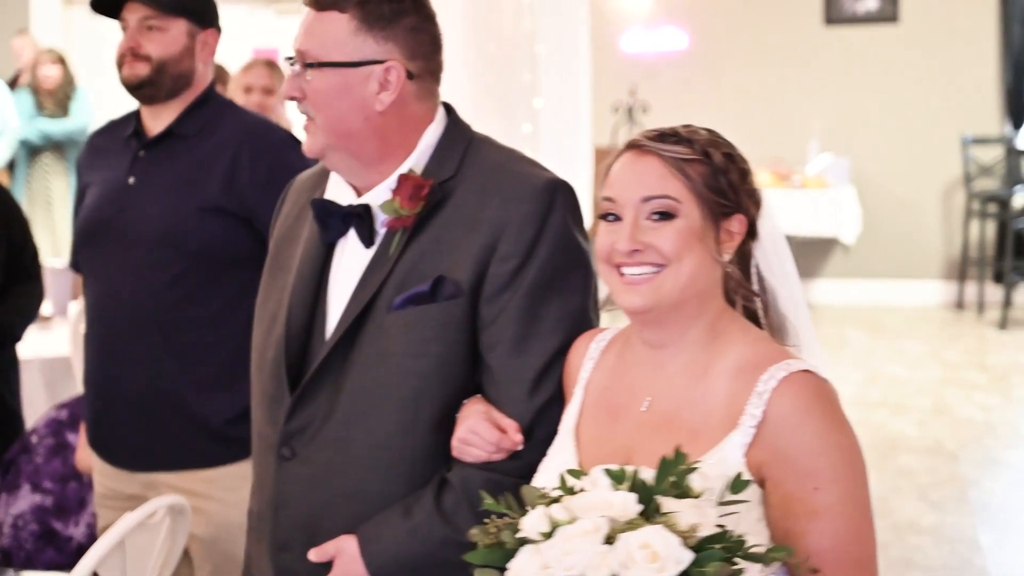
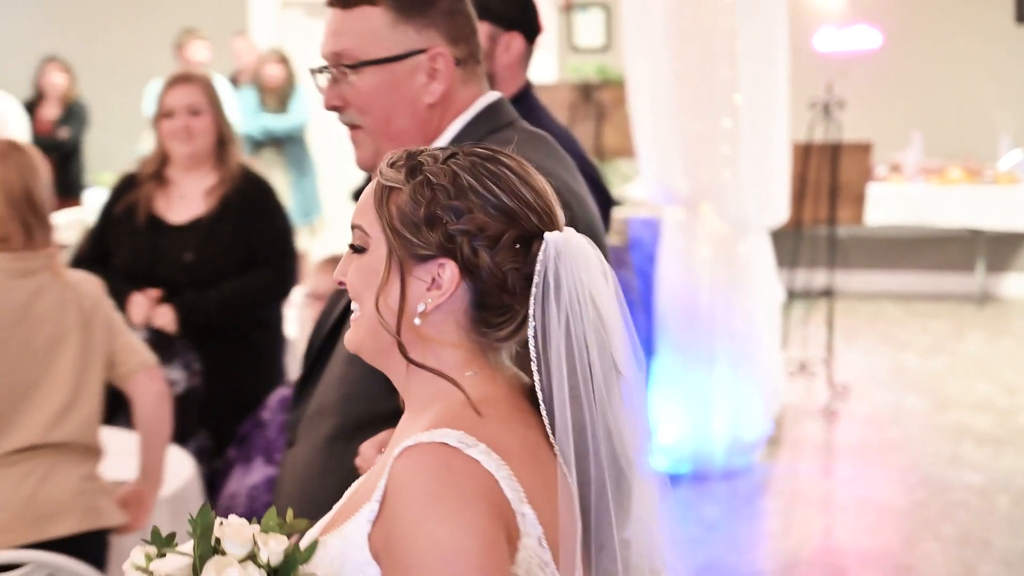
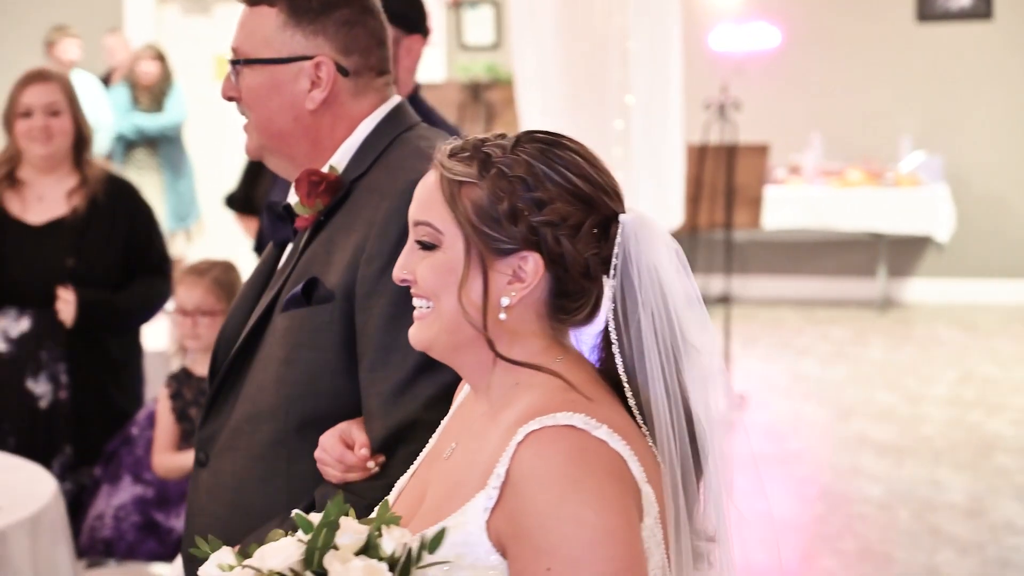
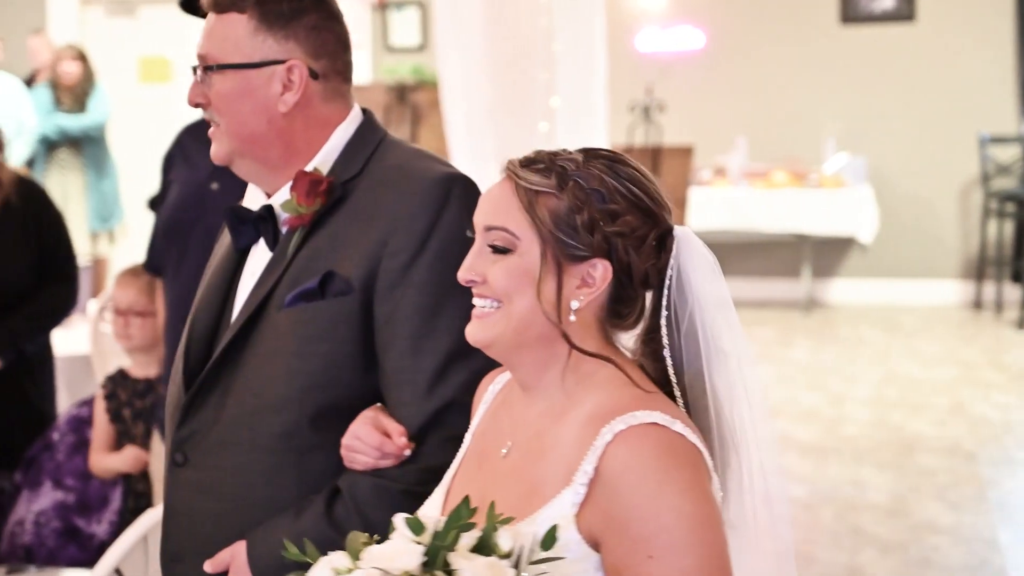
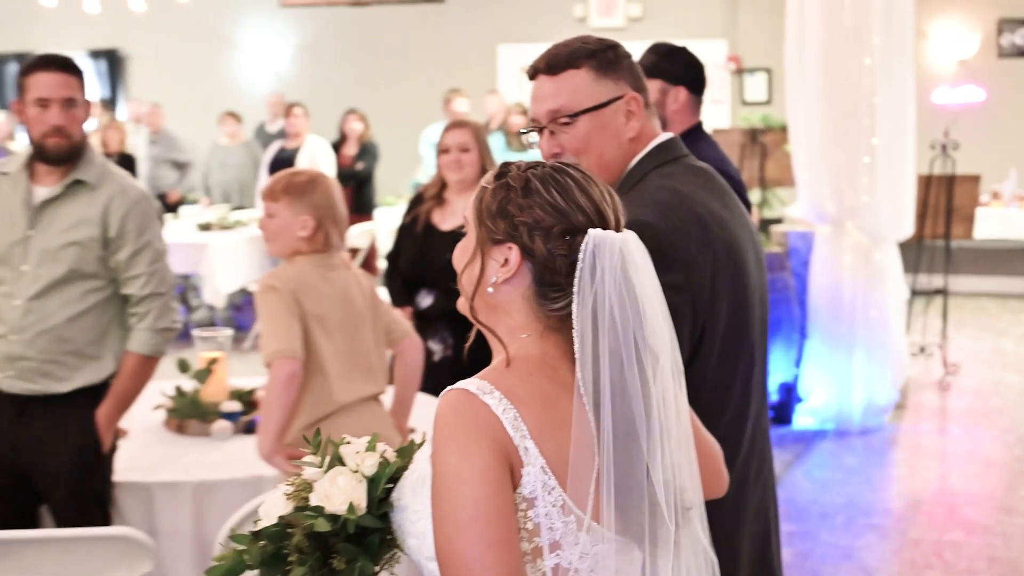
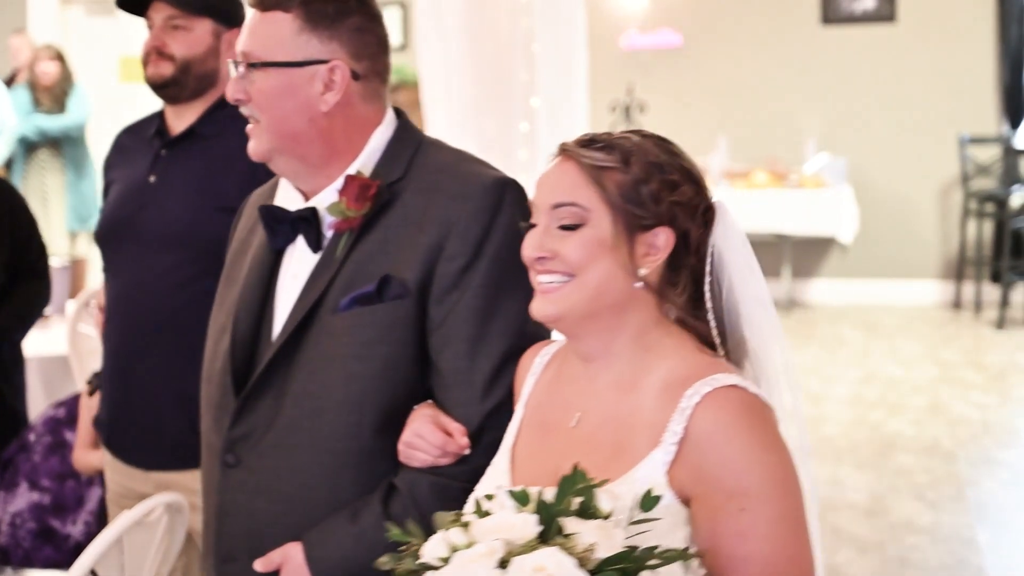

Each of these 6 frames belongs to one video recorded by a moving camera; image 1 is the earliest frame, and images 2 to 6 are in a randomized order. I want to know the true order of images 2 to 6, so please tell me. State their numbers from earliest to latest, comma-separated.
6, 4, 3, 2, 5
